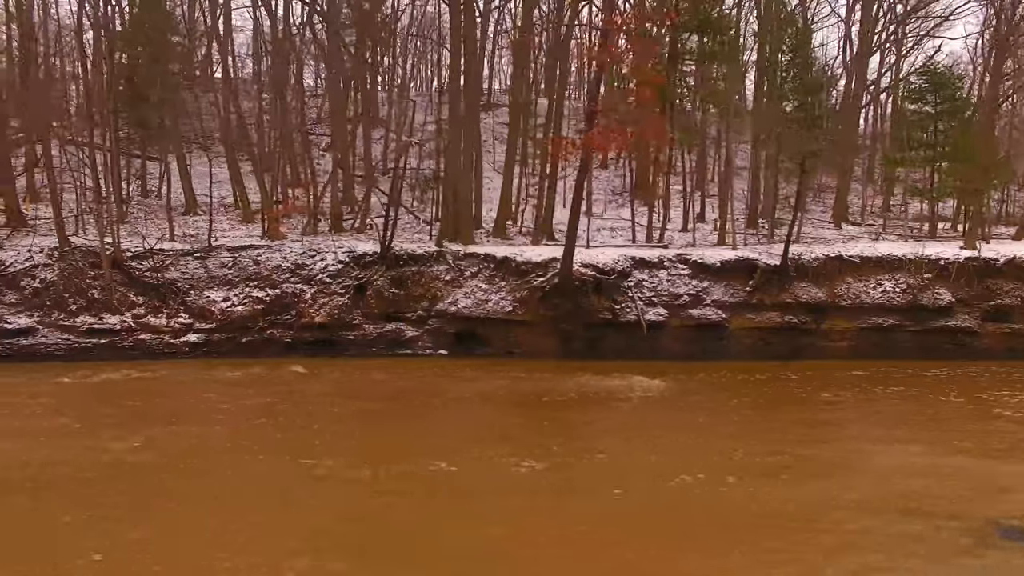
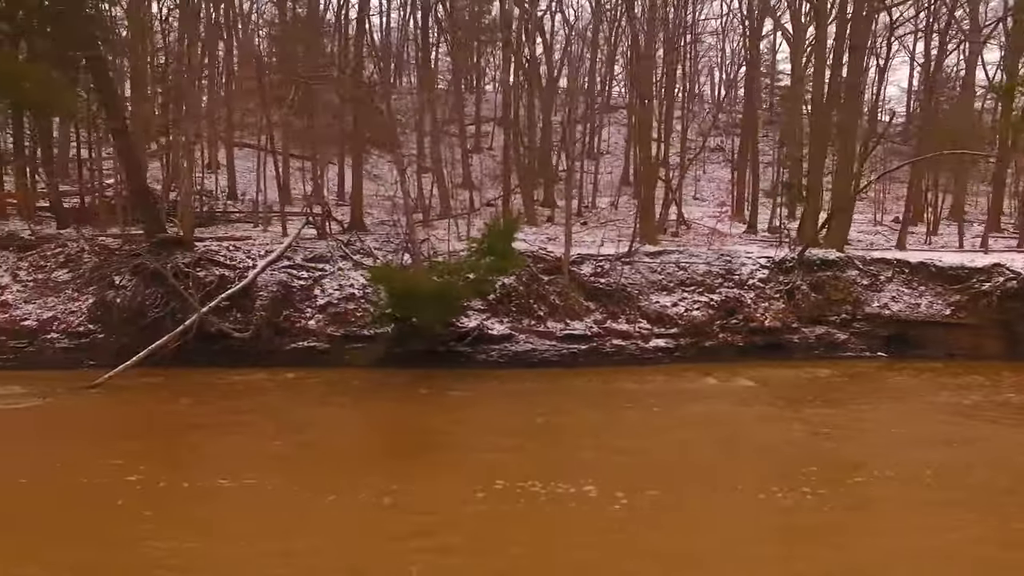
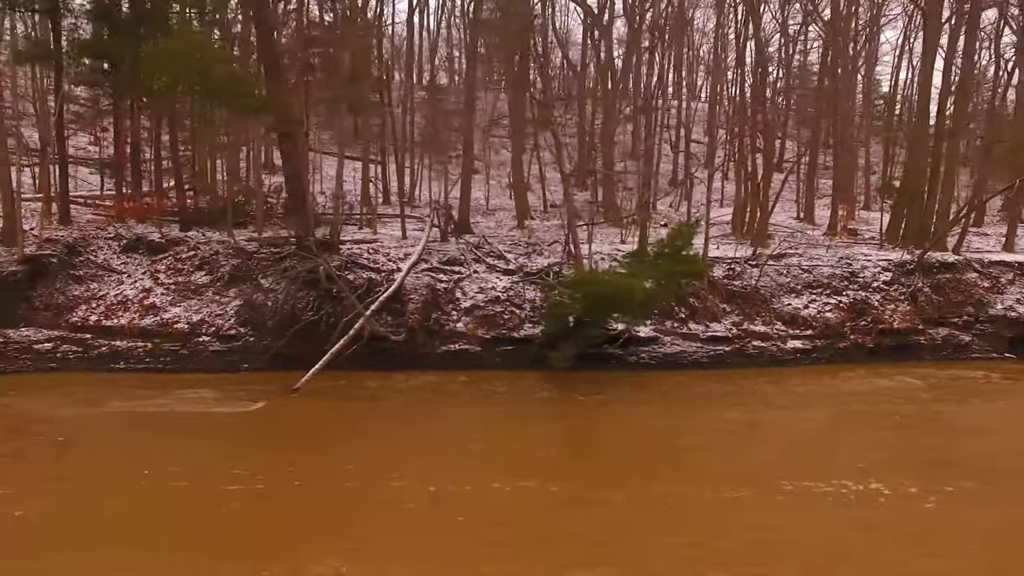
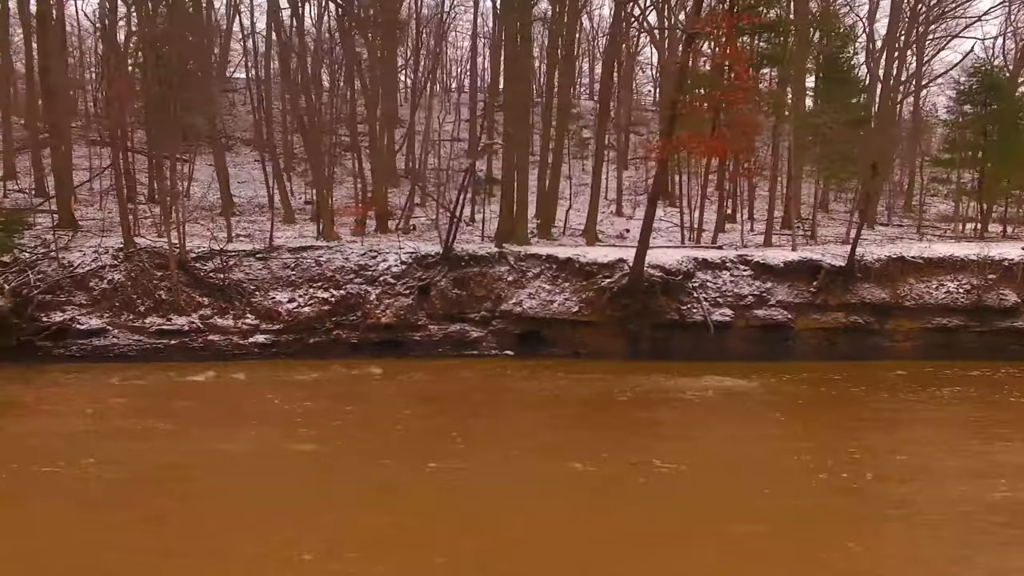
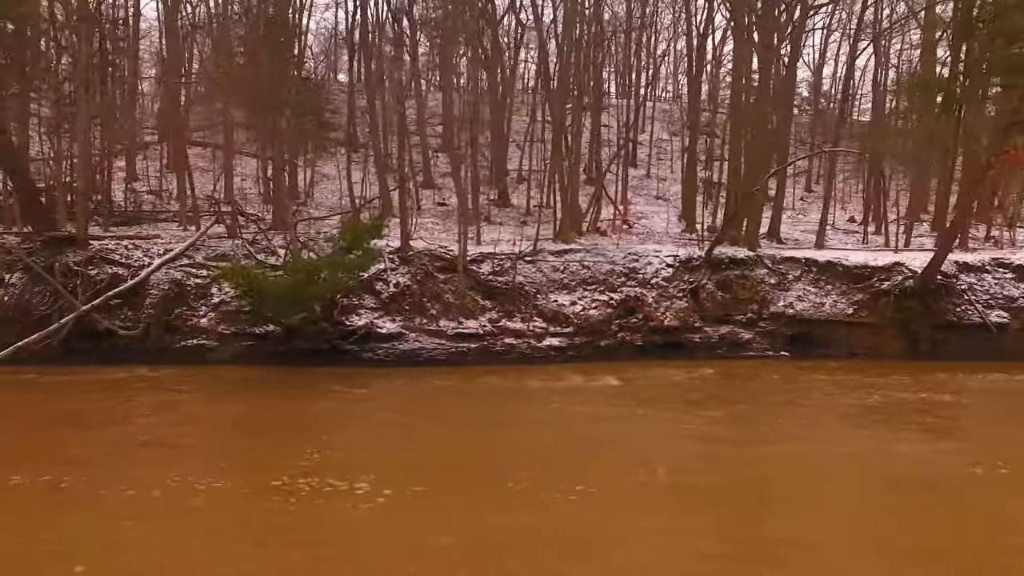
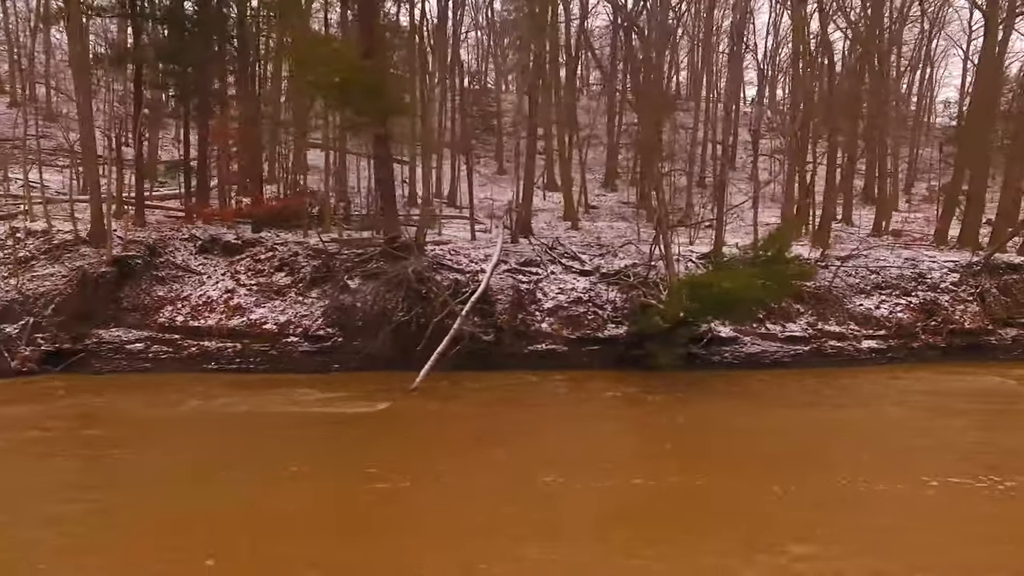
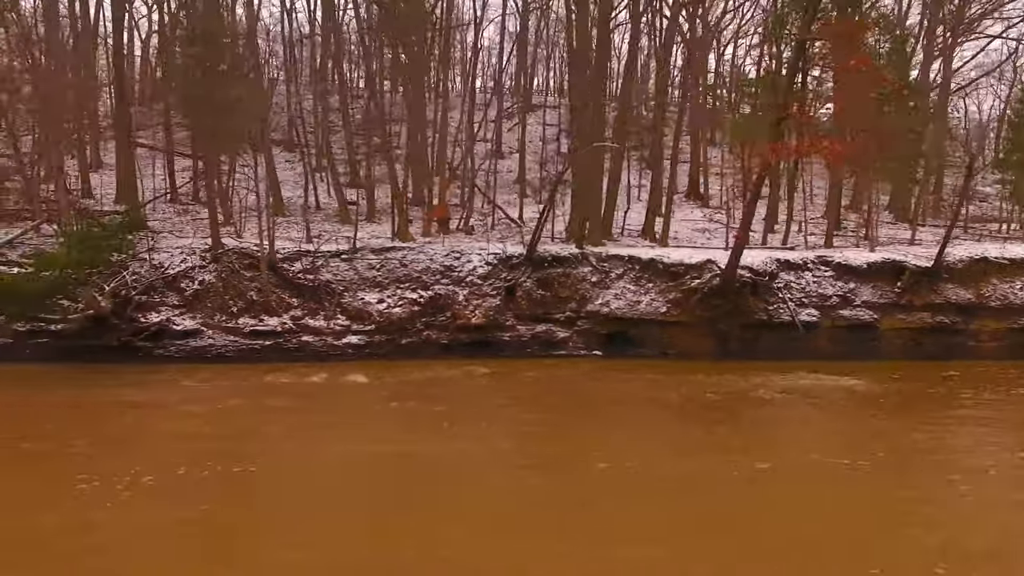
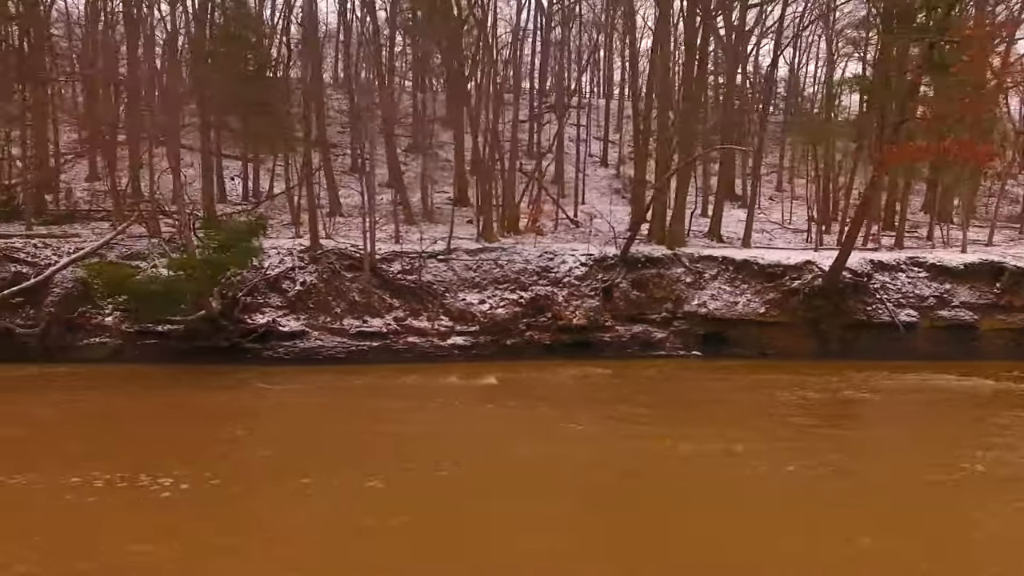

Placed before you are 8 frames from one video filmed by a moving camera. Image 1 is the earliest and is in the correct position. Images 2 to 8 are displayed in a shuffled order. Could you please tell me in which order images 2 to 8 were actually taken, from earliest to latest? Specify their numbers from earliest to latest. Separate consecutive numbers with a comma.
4, 7, 8, 5, 2, 3, 6
